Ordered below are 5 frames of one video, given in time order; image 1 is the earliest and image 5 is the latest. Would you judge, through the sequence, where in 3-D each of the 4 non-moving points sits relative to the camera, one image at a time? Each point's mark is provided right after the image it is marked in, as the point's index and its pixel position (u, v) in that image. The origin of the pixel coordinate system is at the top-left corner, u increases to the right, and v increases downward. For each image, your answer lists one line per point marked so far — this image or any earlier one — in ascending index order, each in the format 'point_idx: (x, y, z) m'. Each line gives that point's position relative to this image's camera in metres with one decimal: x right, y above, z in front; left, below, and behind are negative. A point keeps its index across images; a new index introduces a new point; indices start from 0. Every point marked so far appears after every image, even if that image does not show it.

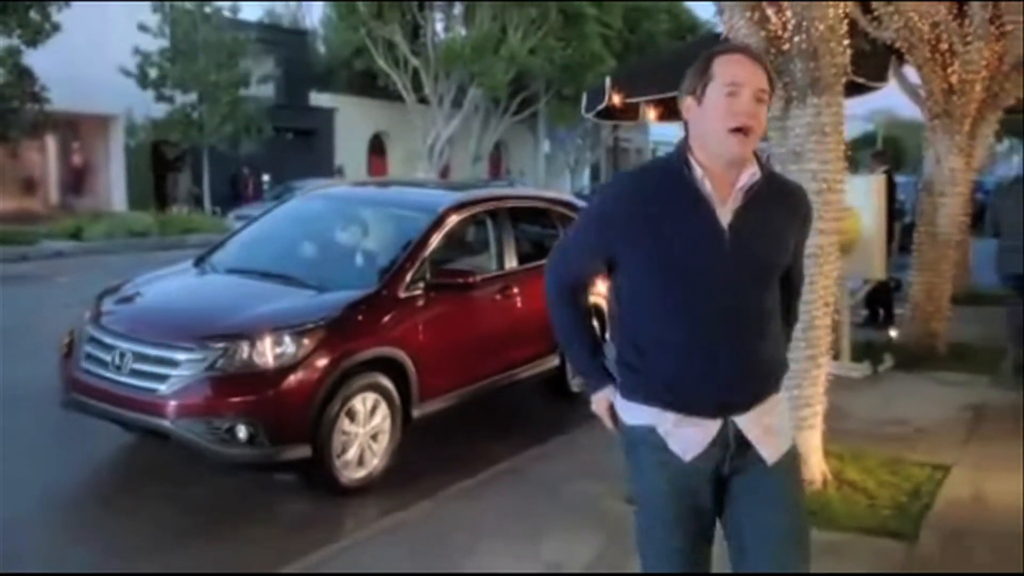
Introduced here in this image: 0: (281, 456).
0: (-1.2, -0.8, +5.0) m
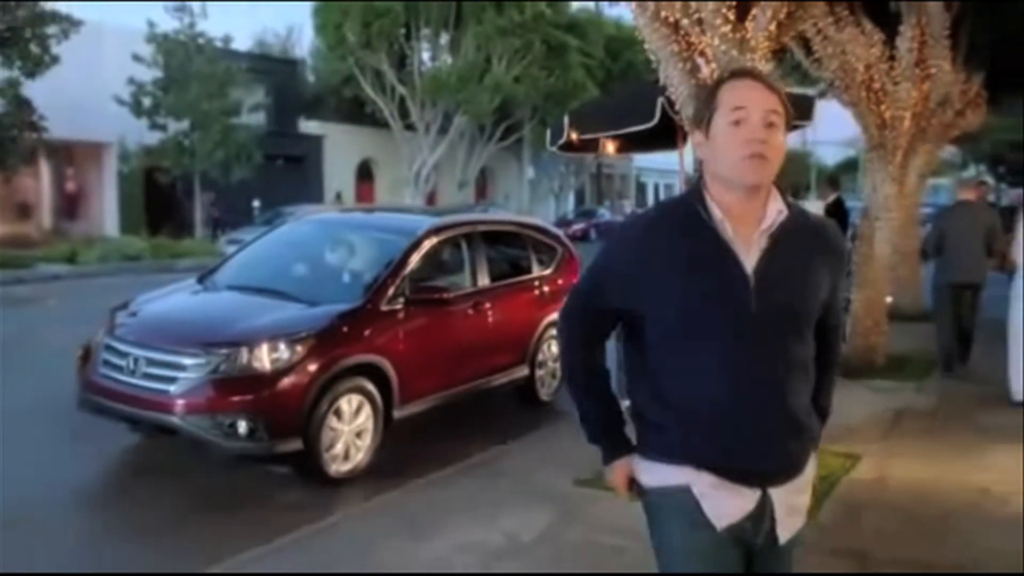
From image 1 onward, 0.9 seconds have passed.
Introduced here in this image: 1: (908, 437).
0: (-1.3, -0.9, +5.7) m
1: (+2.4, -0.9, +6.2) m
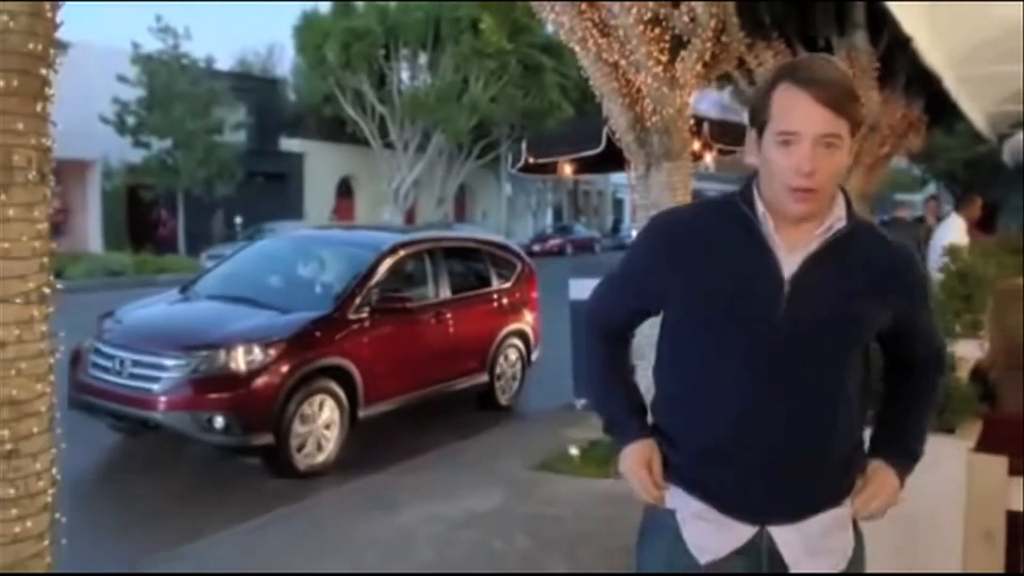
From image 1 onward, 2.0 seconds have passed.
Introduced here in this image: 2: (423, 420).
0: (-1.6, -1.0, +6.4) m
1: (+2.2, -1.0, +6.9) m
2: (-0.7, -1.1, +7.7) m
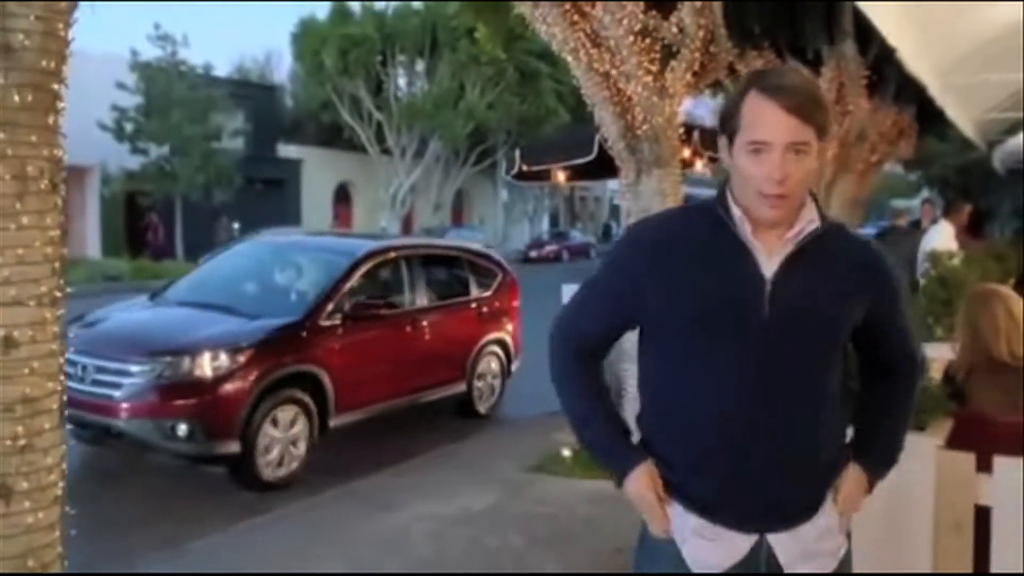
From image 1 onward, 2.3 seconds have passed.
0: (-1.6, -1.0, +6.5) m
1: (+2.1, -1.0, +7.0) m
2: (-0.7, -1.1, +7.8) m
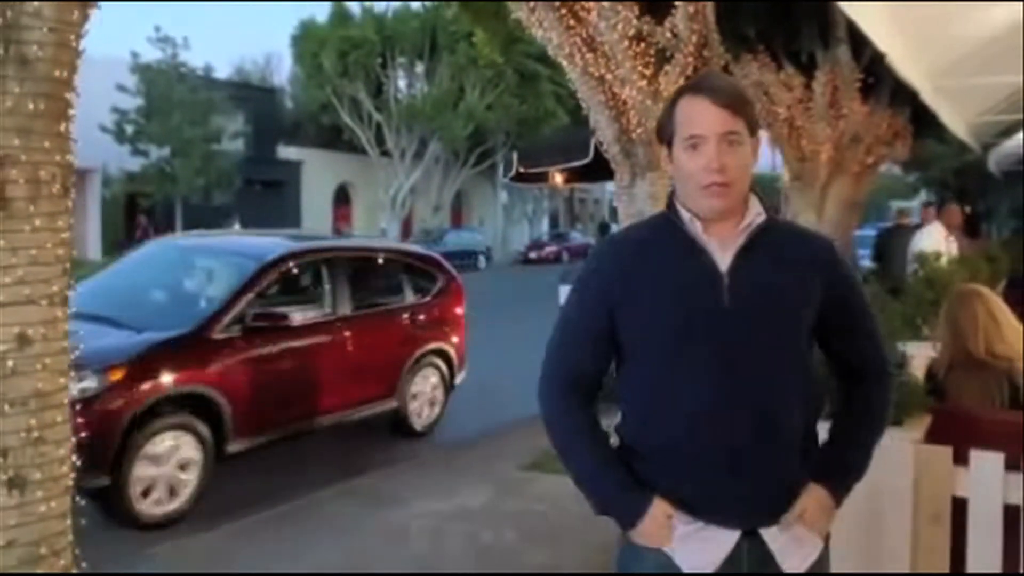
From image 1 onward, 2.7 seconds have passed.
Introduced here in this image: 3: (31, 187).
0: (-1.6, -1.0, +6.6) m
1: (+2.1, -1.0, +7.1) m
2: (-0.8, -1.1, +7.9) m
3: (-1.6, +0.3, +3.3) m
